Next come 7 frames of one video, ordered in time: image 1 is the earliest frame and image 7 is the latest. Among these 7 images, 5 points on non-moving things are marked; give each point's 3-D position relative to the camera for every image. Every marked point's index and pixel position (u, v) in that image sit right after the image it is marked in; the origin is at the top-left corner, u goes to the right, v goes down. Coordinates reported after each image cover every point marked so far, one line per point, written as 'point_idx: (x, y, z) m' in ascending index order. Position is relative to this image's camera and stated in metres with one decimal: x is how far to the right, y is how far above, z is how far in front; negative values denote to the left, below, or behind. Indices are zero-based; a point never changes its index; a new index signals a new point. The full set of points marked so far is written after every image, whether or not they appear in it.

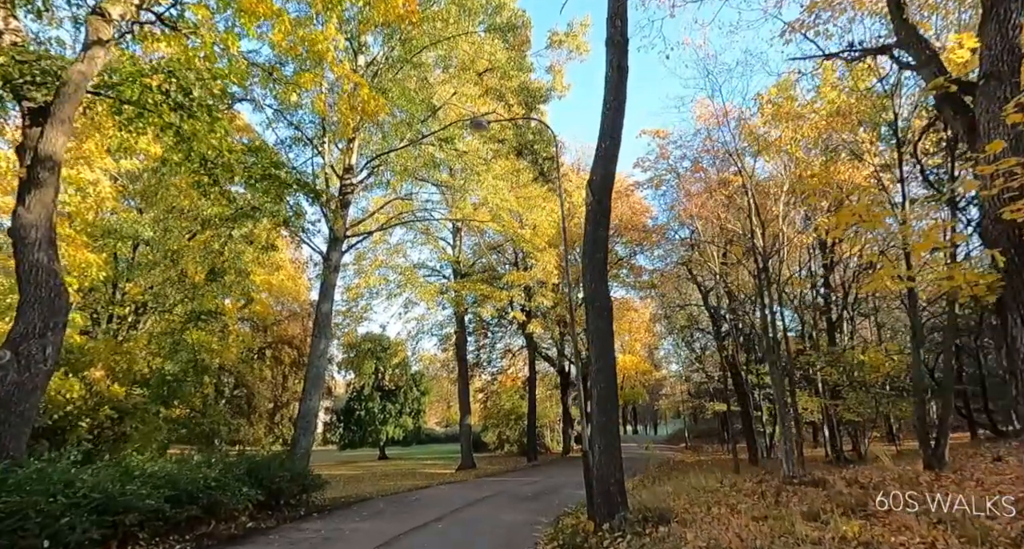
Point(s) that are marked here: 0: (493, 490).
0: (-0.3, -4.5, +13.5) m
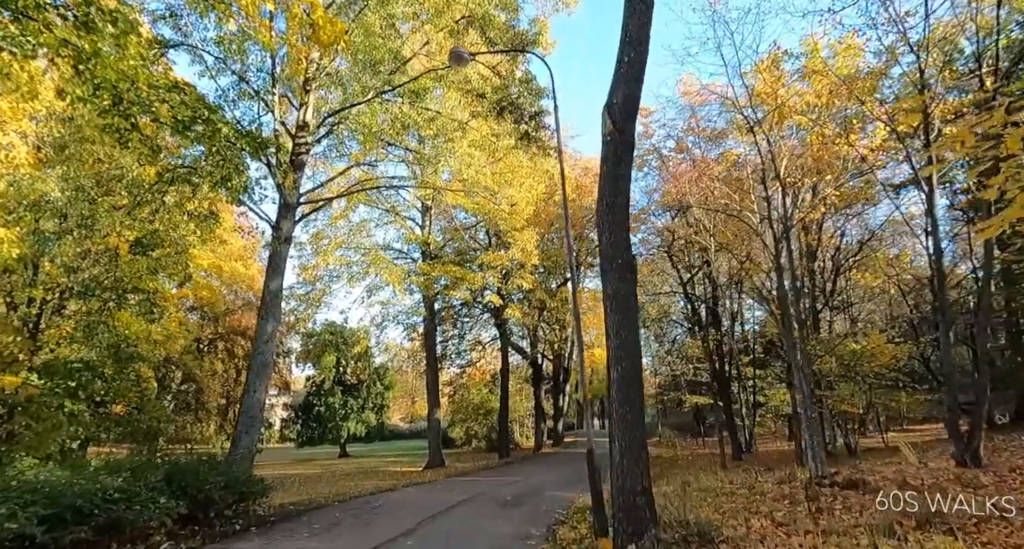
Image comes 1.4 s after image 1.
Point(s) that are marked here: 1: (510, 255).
0: (-0.7, -4.1, +12.0) m
1: (0.0, +0.6, +17.8) m
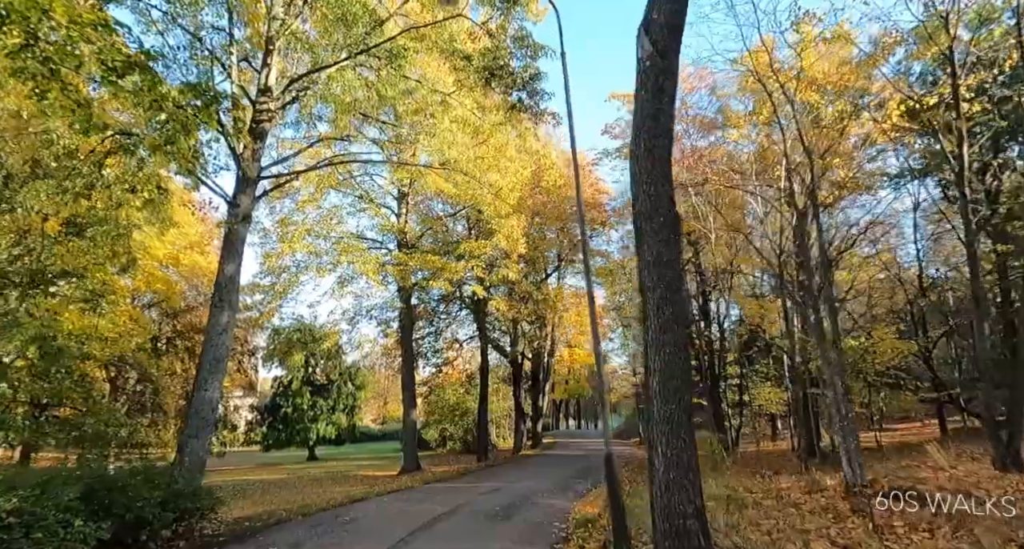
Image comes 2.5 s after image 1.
0: (-1.0, -3.8, +10.8) m
1: (-0.4, +0.8, +16.7) m
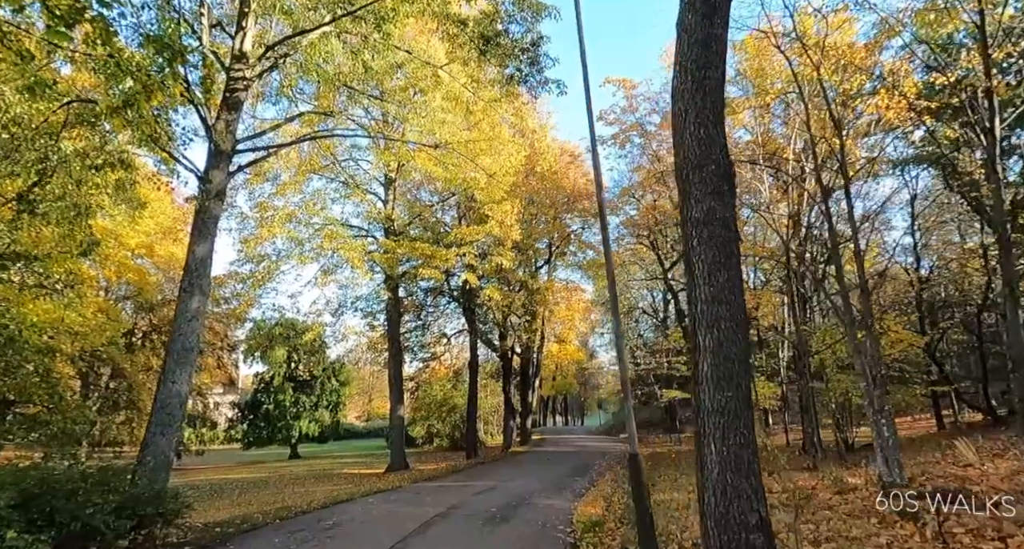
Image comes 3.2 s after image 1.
0: (-1.0, -3.6, +10.1) m
1: (-0.6, +1.1, +15.9) m
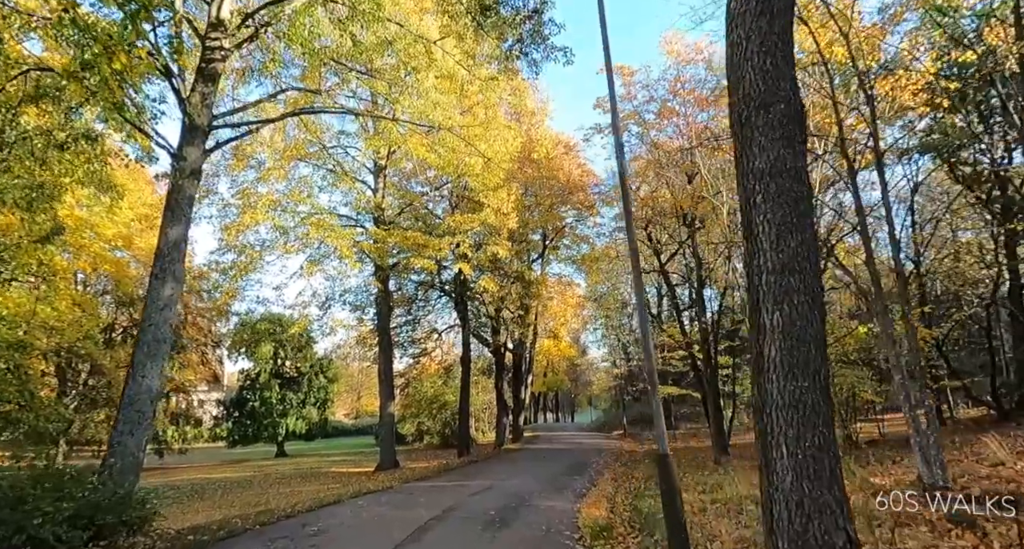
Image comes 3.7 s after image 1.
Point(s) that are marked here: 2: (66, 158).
0: (-1.0, -3.4, +9.5) m
1: (-0.8, +1.3, +15.3) m
2: (-6.2, +1.6, +8.9) m
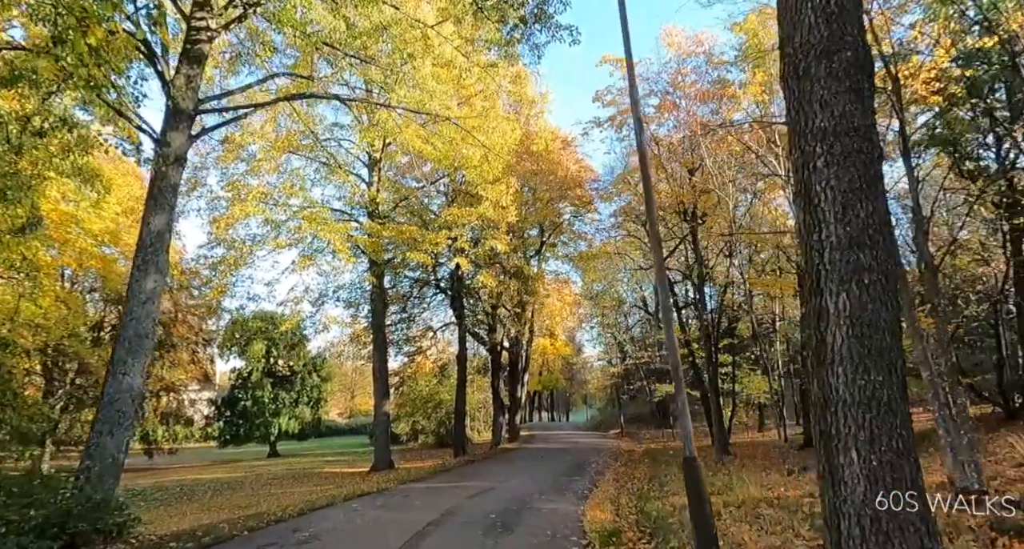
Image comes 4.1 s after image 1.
0: (-1.0, -3.3, +9.1) m
1: (-0.8, +1.4, +14.9) m
2: (-6.1, +1.7, +8.4) m
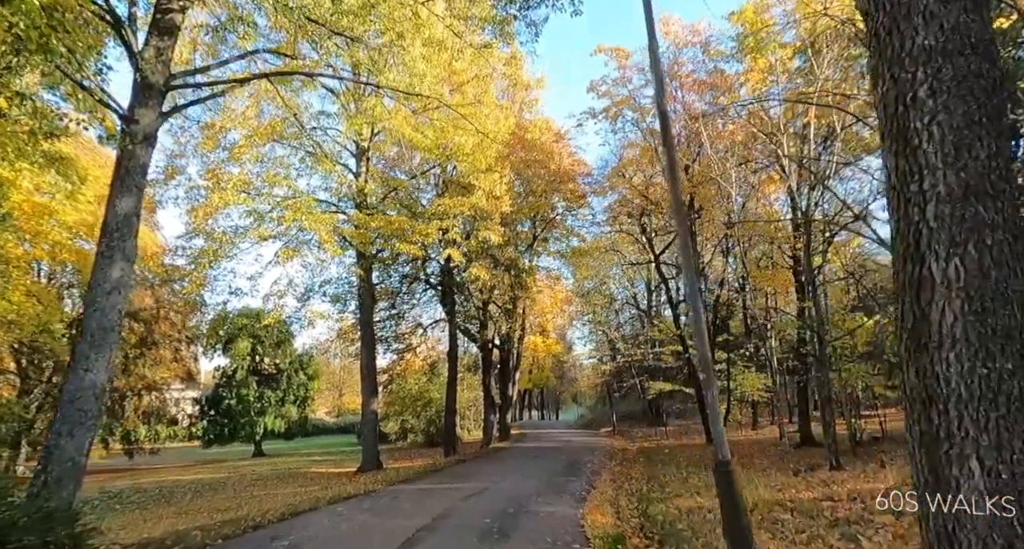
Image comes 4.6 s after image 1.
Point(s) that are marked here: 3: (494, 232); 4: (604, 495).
0: (-1.1, -3.2, +8.6) m
1: (-0.9, +1.5, +14.4) m
2: (-6.2, +1.8, +7.8) m
3: (-0.5, +1.0, +15.6) m
4: (+1.5, -3.6, +10.7) m
